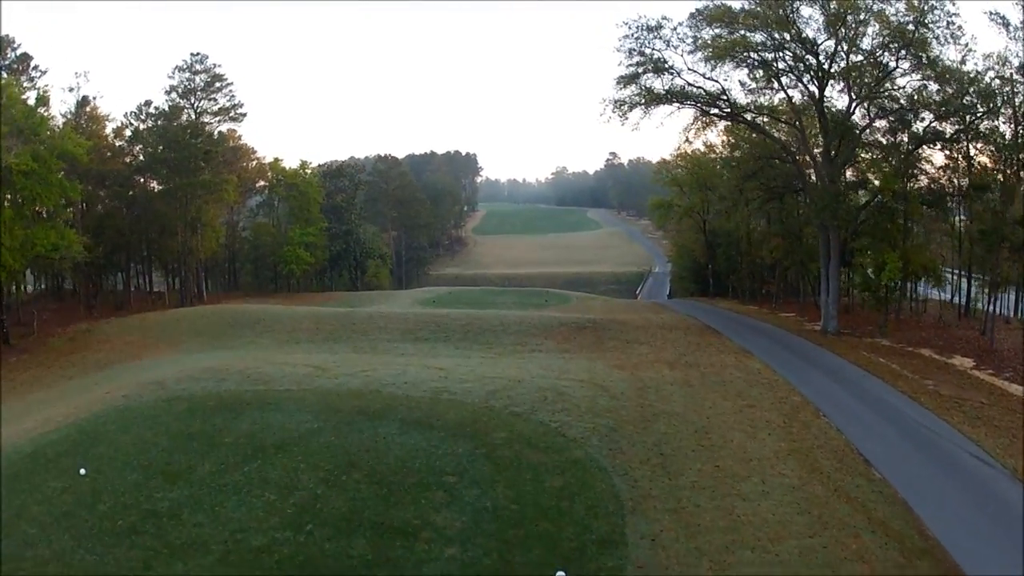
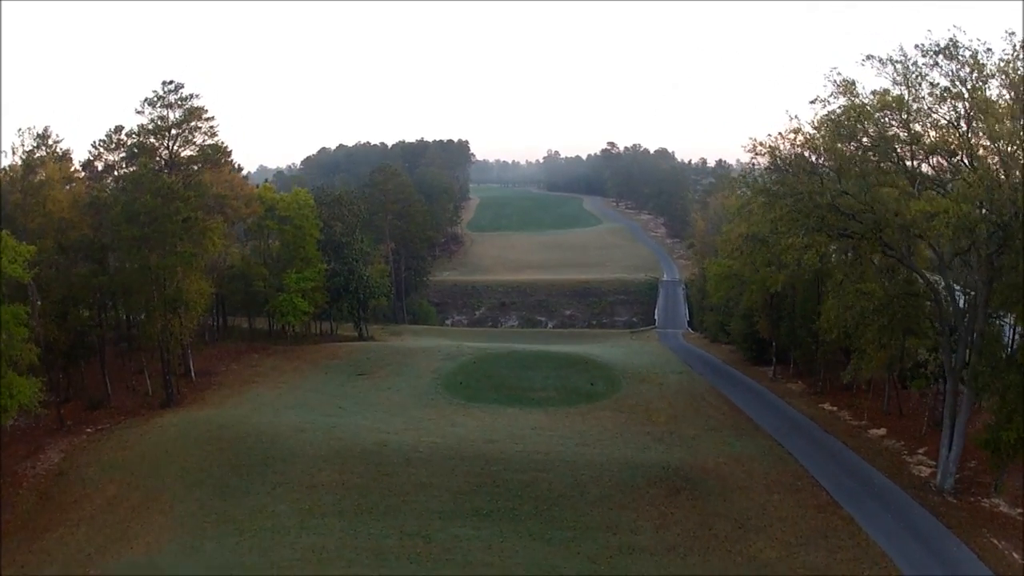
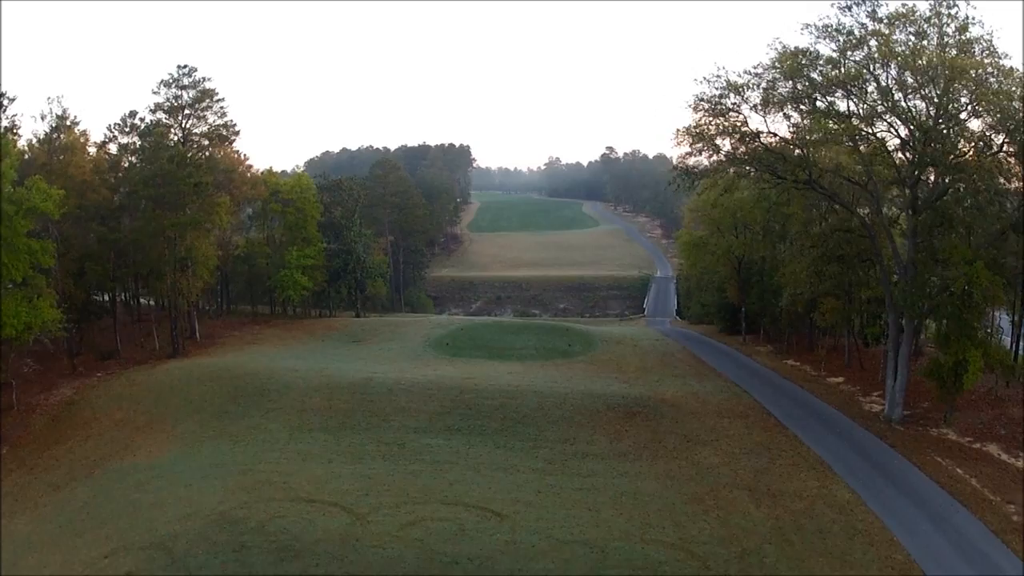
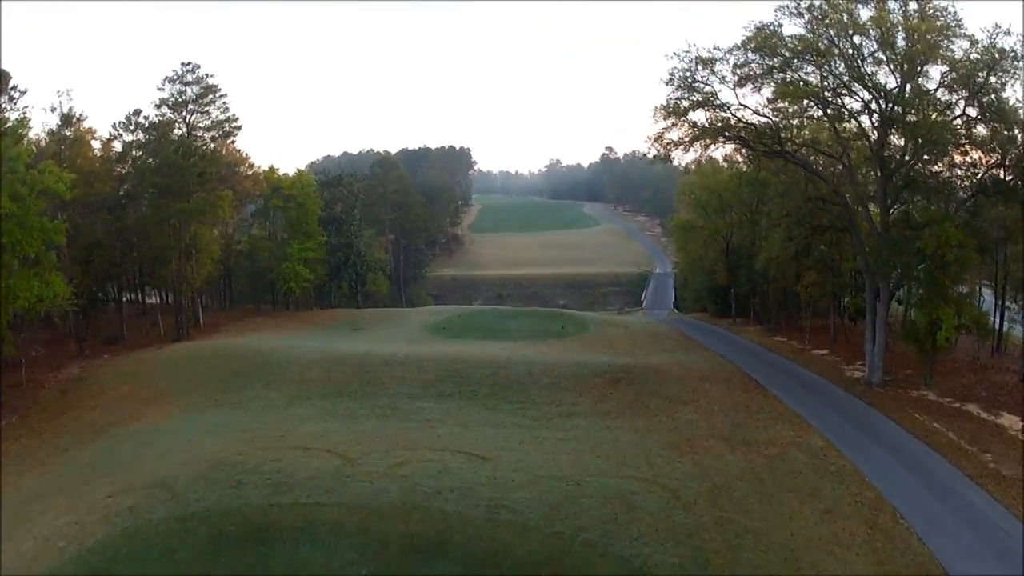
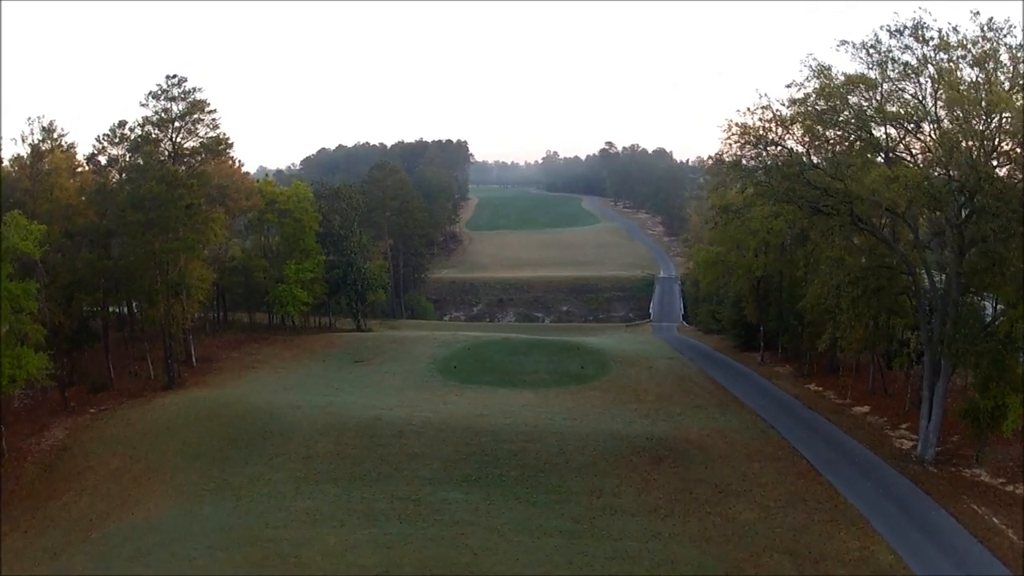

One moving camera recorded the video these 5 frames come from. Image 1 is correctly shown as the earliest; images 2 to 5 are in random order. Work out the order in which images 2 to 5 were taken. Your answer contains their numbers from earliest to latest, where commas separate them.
4, 3, 5, 2
